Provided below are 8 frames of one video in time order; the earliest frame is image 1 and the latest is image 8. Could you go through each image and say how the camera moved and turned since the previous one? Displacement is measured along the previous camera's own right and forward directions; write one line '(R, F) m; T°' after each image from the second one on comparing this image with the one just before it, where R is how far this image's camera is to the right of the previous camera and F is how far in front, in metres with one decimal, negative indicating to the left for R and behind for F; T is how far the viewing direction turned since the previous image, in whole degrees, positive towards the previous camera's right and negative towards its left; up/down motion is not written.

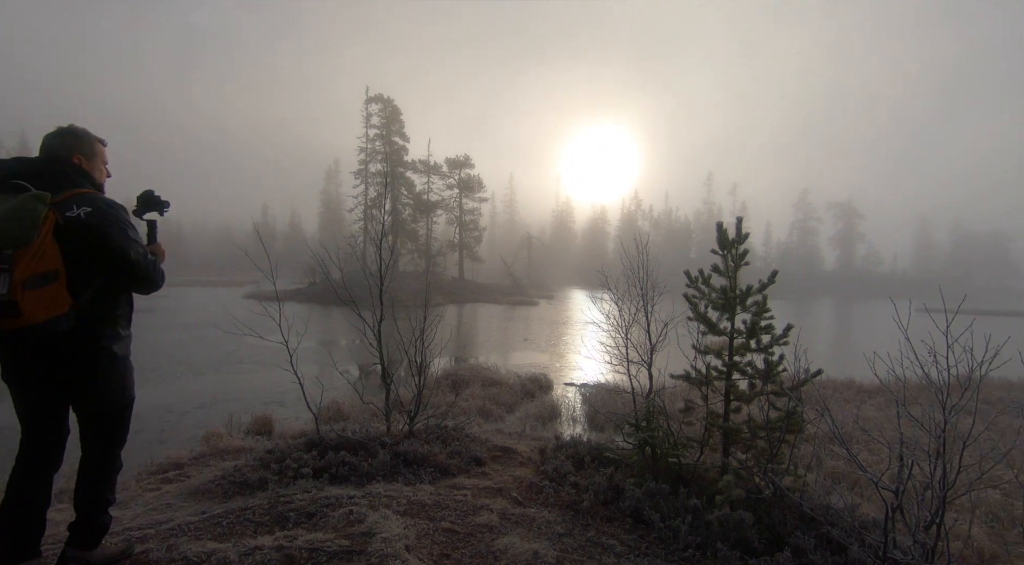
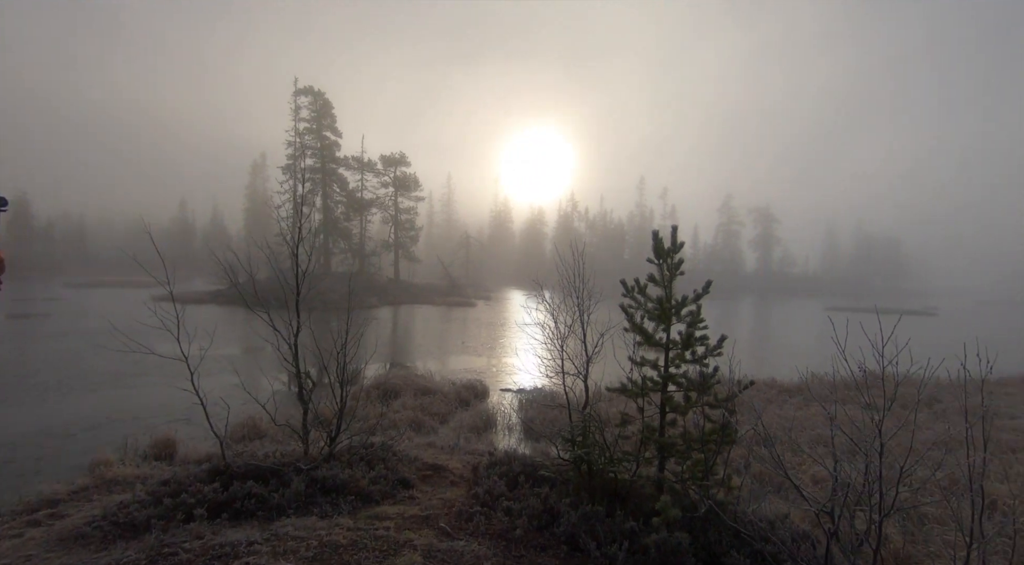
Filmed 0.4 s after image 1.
(+0.1, +0.4) m; +6°
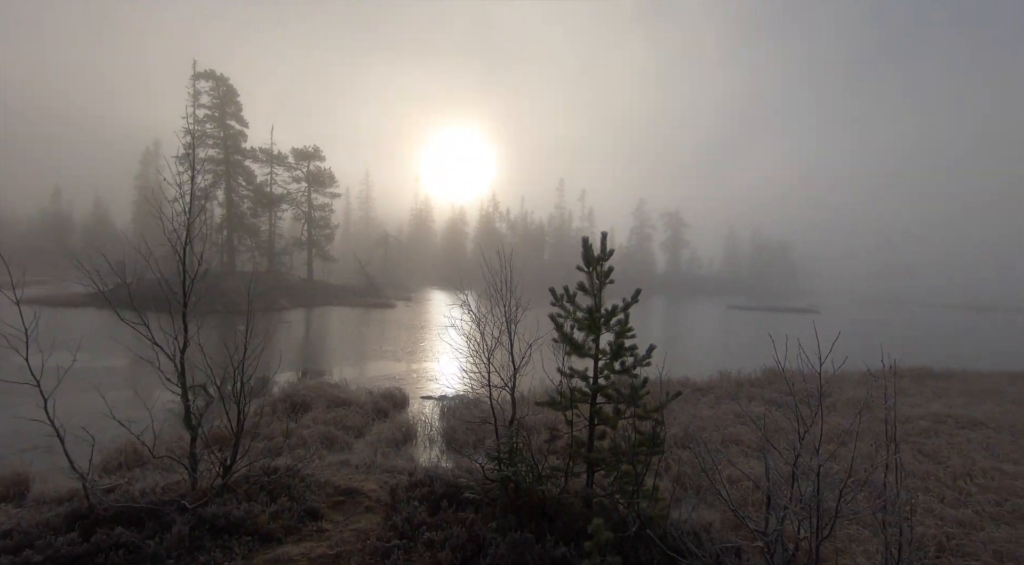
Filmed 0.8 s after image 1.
(0.0, +0.5) m; +8°
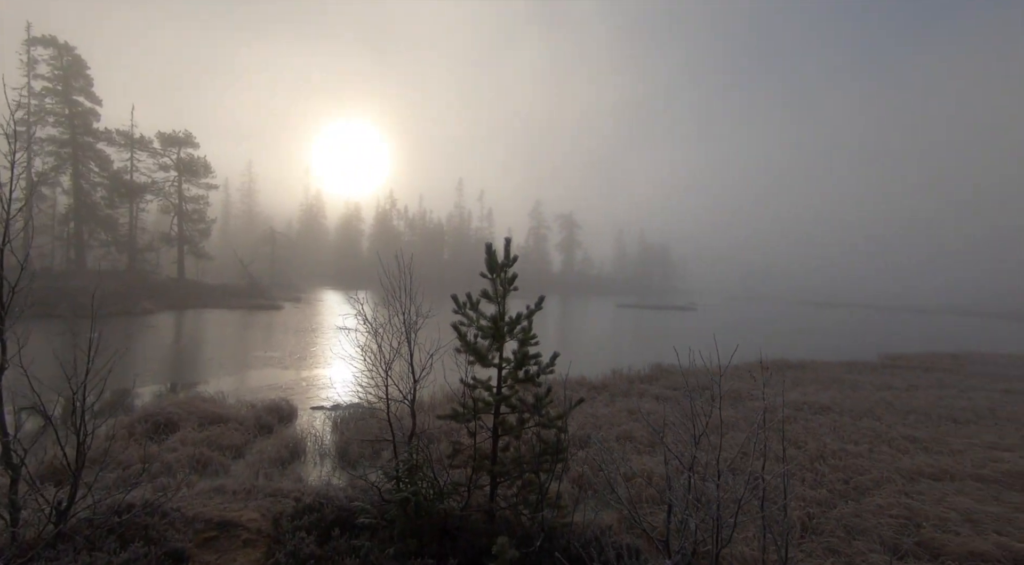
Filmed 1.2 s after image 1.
(0.0, +0.4) m; +10°
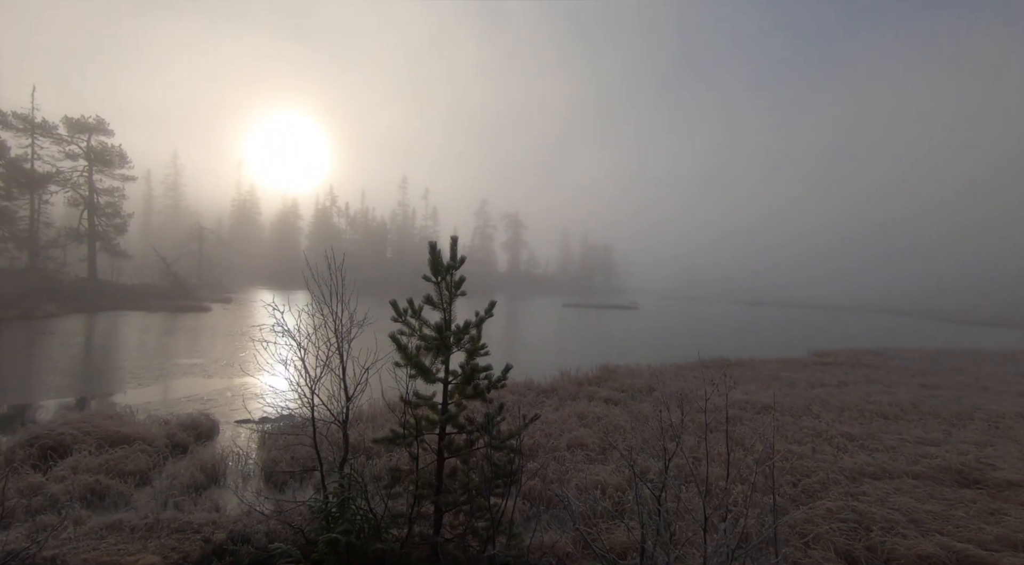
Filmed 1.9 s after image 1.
(0.0, +0.7) m; +5°
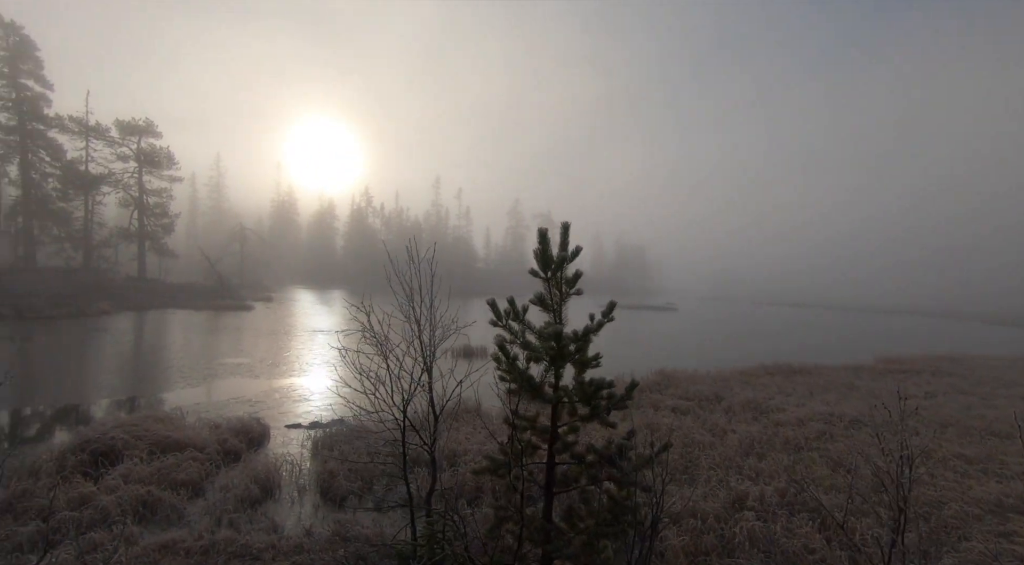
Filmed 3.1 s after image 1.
(-0.6, +0.8) m; -3°
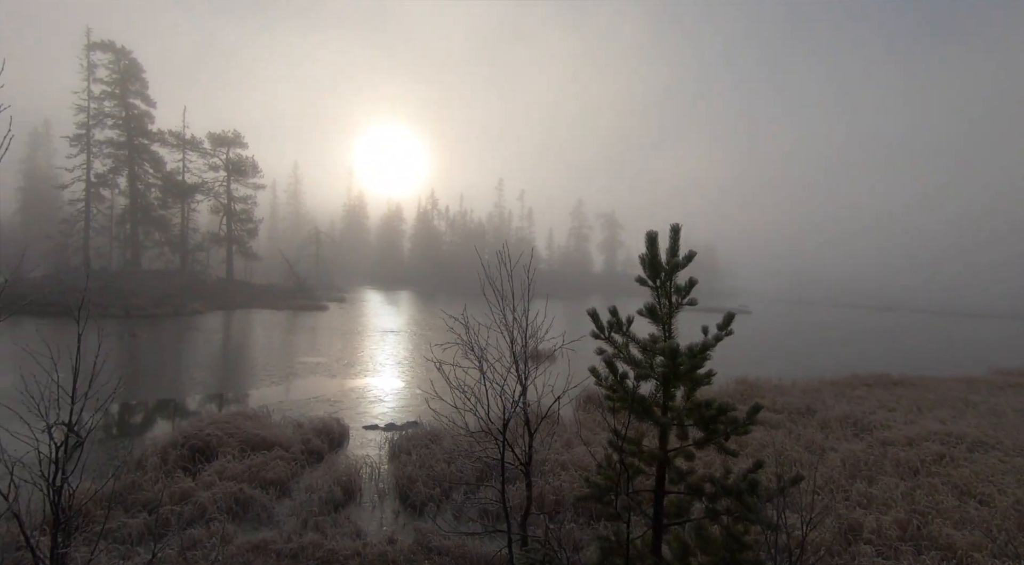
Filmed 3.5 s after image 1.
(-0.2, +0.2) m; -6°
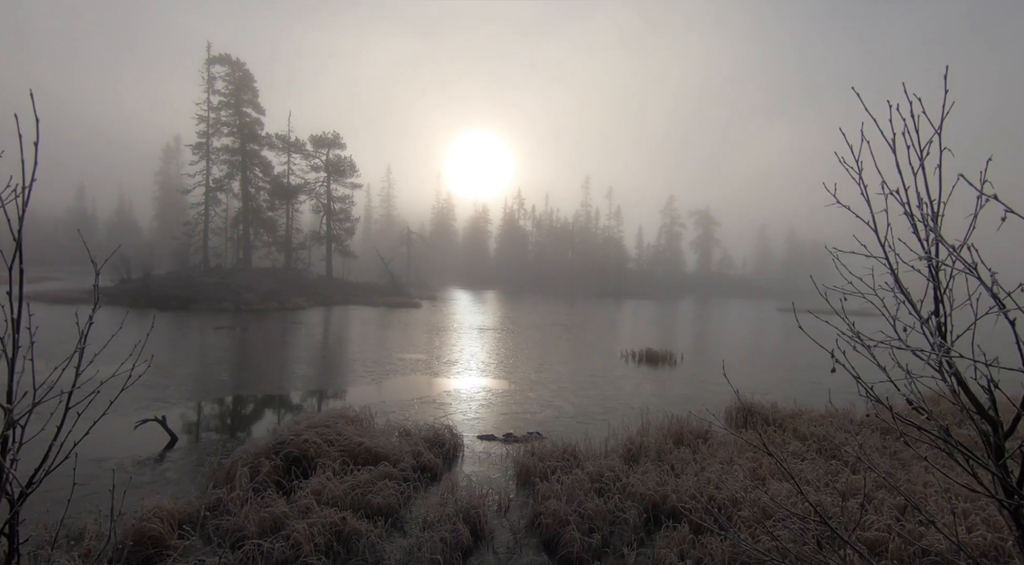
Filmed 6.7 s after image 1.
(-1.0, +2.0) m; -8°
